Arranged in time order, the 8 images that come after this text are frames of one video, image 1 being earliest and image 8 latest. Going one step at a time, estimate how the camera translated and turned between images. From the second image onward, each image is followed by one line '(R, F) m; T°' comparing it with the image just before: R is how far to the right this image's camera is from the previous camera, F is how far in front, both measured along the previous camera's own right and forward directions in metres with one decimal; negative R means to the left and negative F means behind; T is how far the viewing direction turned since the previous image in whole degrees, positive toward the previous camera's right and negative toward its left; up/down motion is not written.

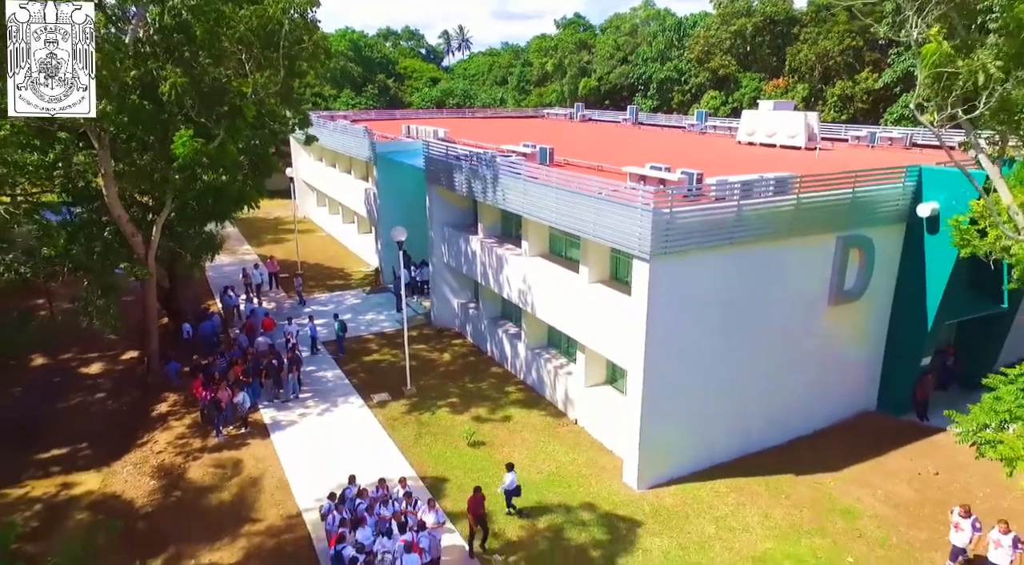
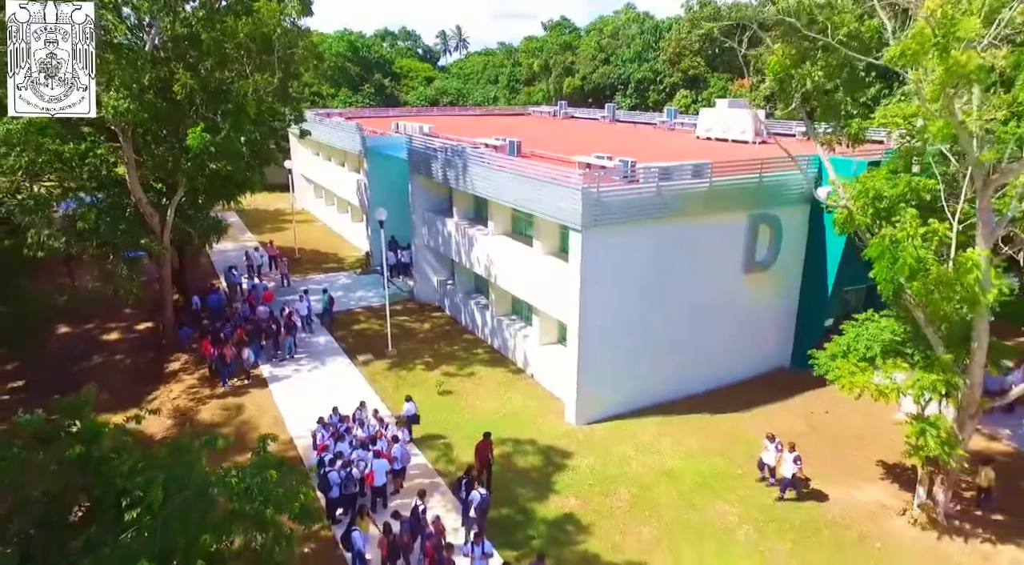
(+1.0, -2.6) m; 0°
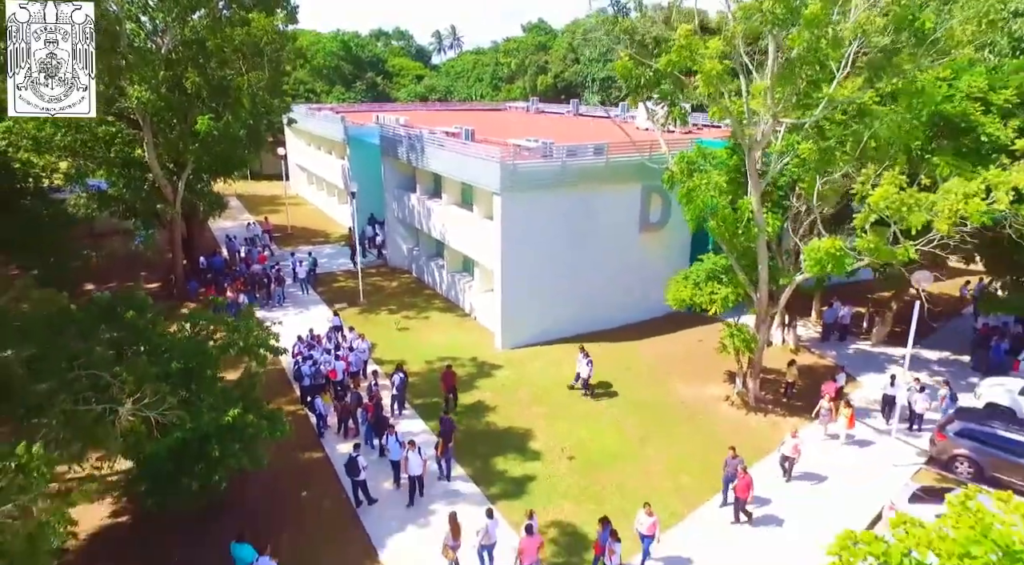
(+1.8, -4.2) m; 0°
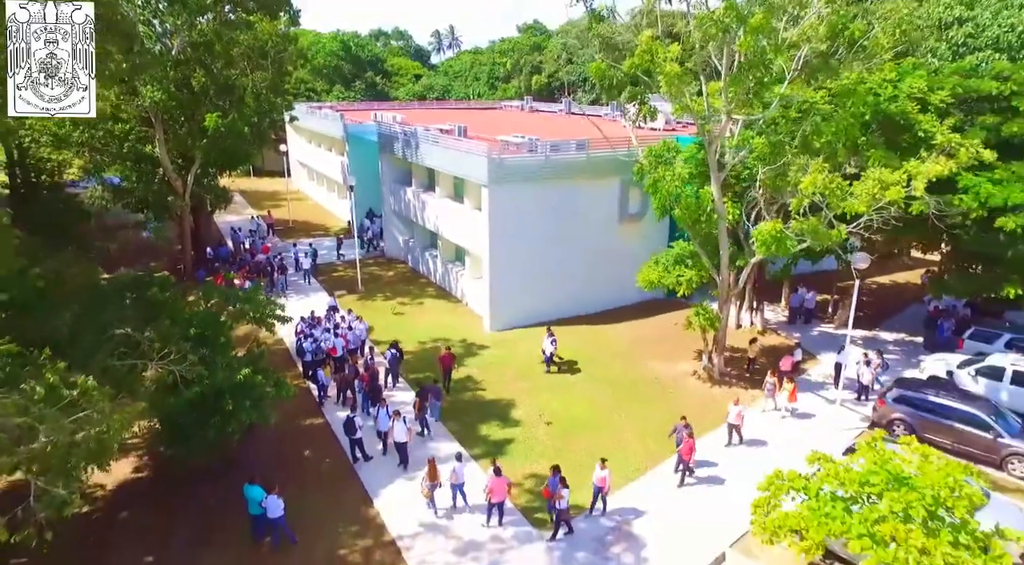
(+0.4, -1.5) m; 0°
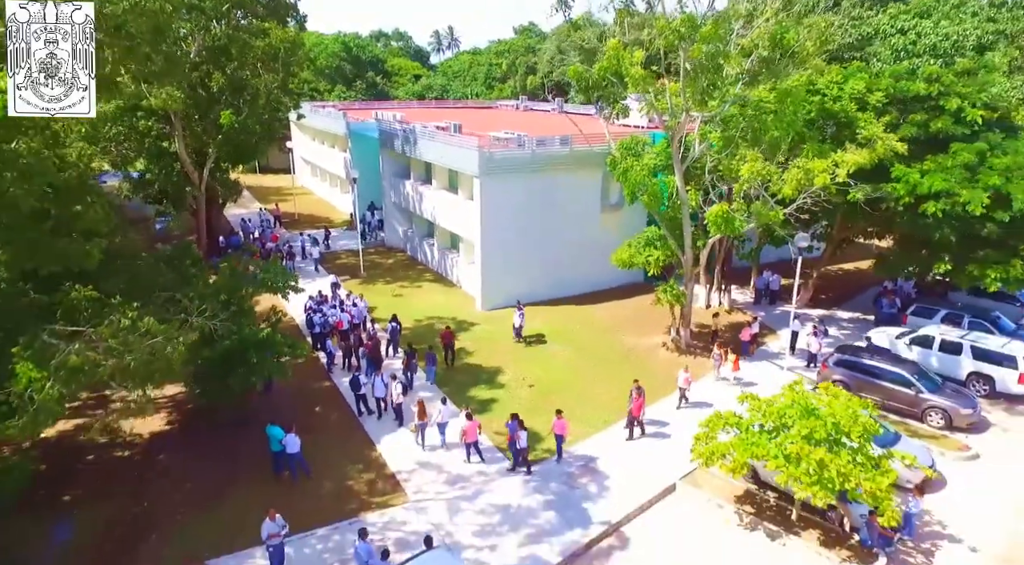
(+0.4, -2.0) m; 0°
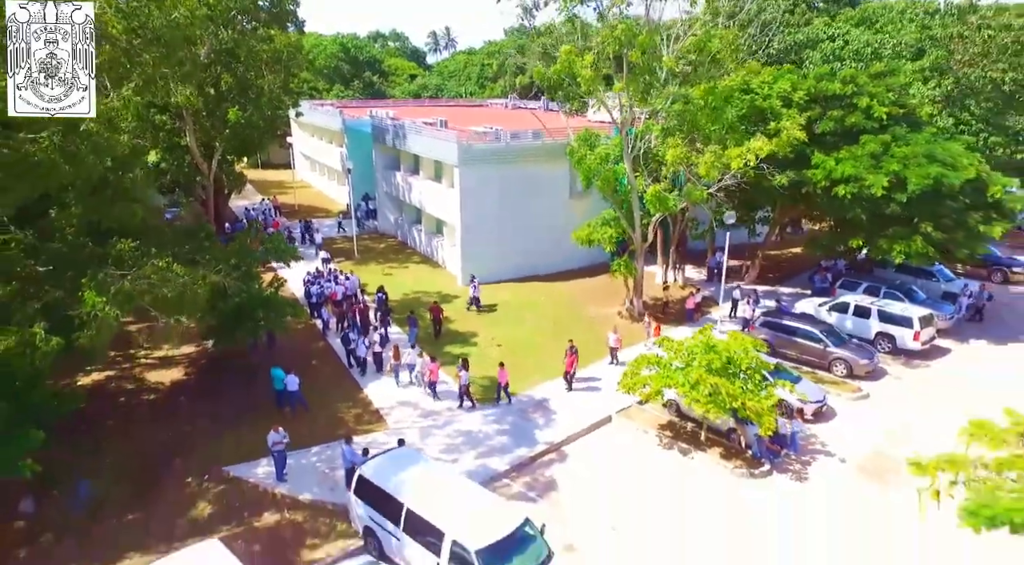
(+0.9, -2.7) m; 0°
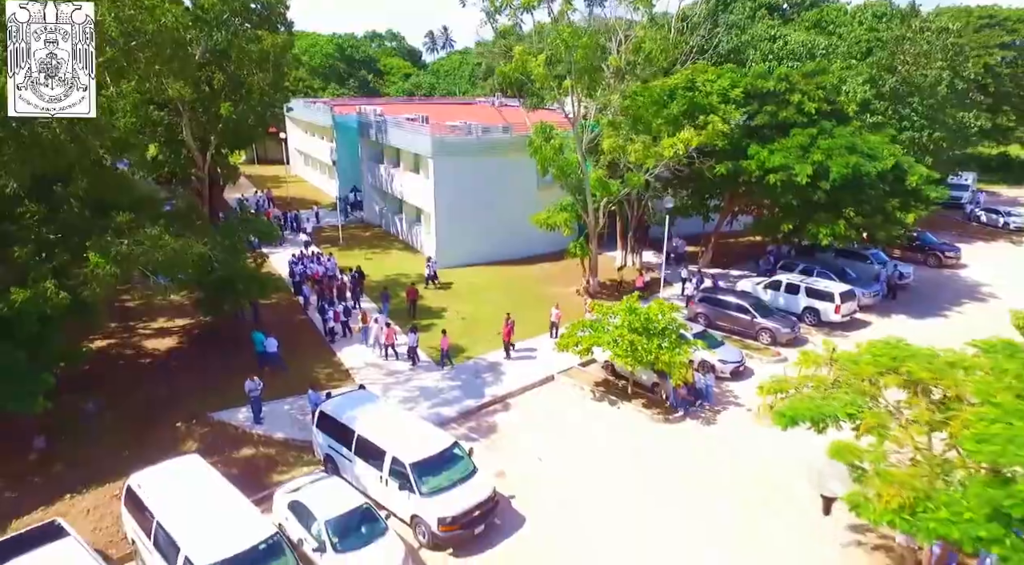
(+1.3, -2.0) m; 0°
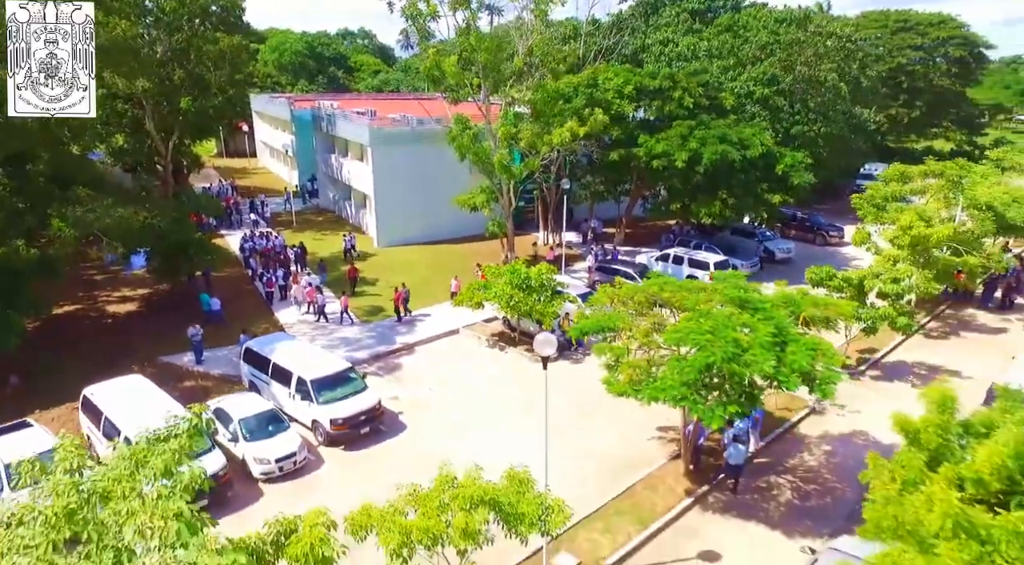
(+2.3, -3.2) m; +1°
